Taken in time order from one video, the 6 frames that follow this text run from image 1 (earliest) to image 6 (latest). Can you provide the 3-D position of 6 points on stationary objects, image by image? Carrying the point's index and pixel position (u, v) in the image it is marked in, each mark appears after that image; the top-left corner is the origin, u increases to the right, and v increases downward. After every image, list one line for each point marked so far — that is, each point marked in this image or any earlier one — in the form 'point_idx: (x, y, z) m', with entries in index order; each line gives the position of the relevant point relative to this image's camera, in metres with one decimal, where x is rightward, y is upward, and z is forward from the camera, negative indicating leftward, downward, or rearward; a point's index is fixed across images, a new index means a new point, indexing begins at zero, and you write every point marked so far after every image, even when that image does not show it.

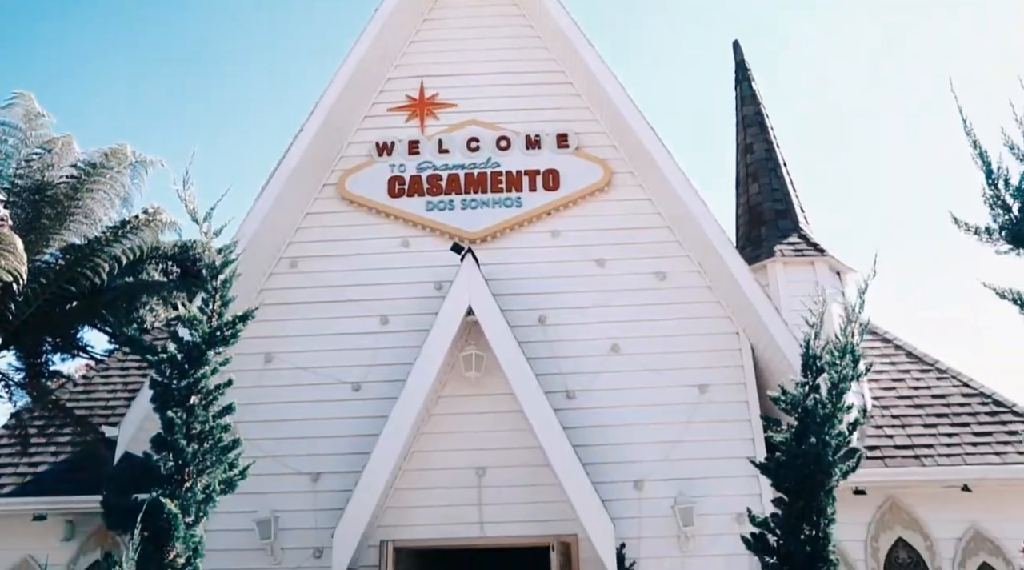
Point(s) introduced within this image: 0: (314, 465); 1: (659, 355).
0: (-2.2, -2.0, +10.0) m
1: (+1.6, -0.8, +10.2) m
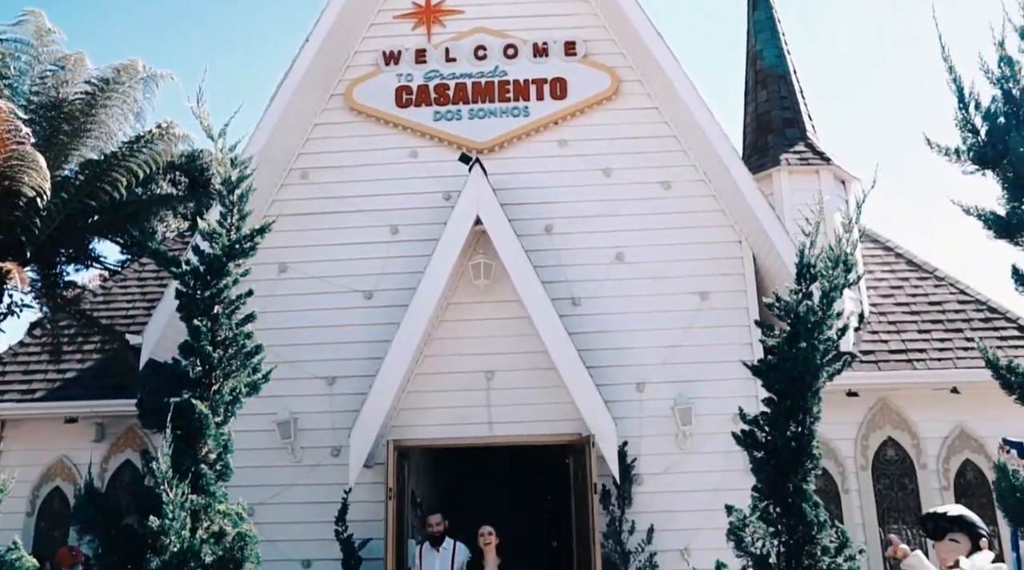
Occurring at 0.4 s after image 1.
0: (-2.1, -1.0, +10.5) m
1: (+1.7, +0.3, +10.5) m
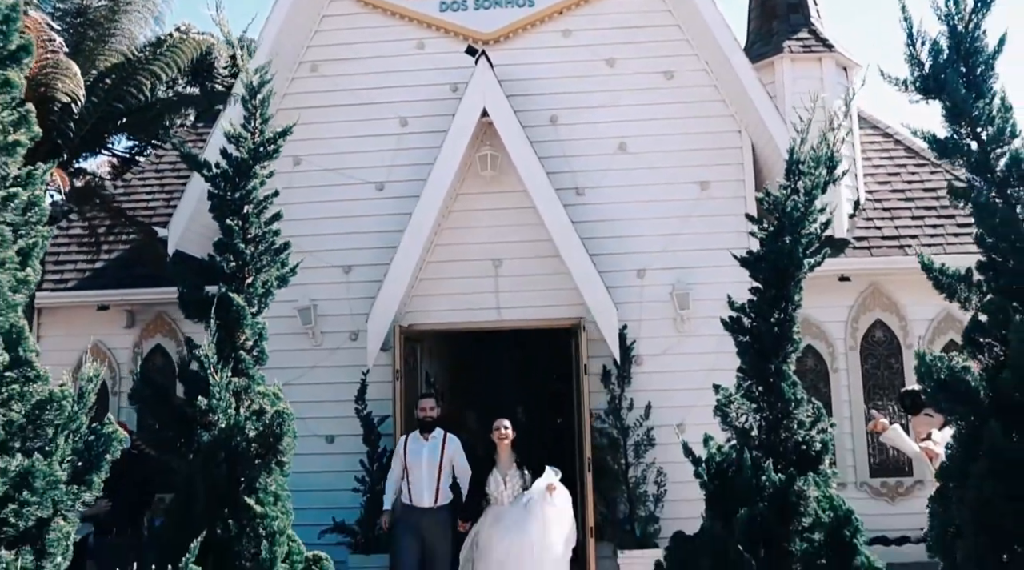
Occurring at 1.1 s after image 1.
0: (-2.0, +0.3, +11.0) m
1: (+1.8, +1.6, +10.9) m
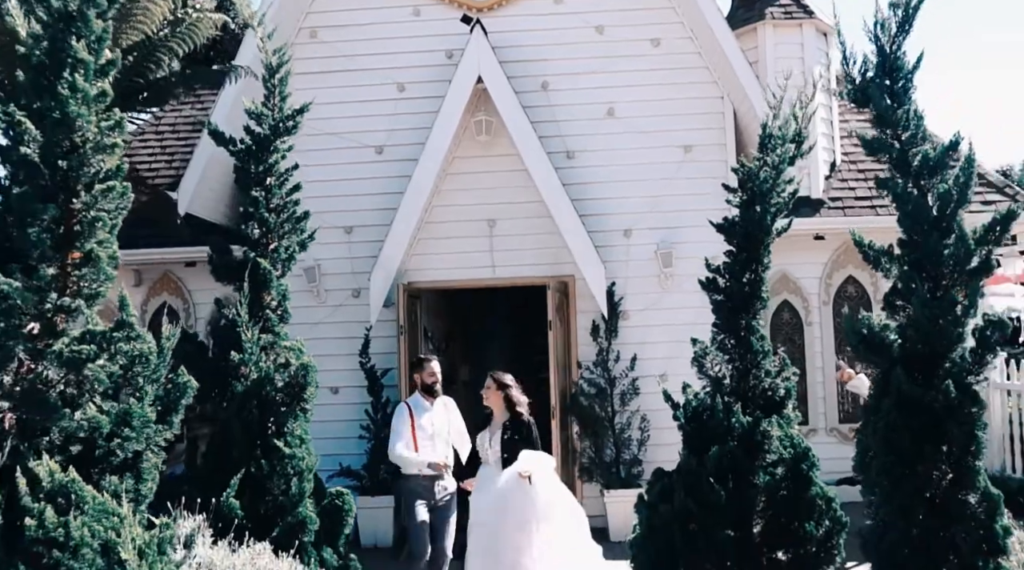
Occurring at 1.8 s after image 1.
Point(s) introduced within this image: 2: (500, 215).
0: (-2.1, +0.8, +11.6) m
1: (+1.7, +2.1, +11.5) m
2: (-0.1, +0.9, +11.3) m
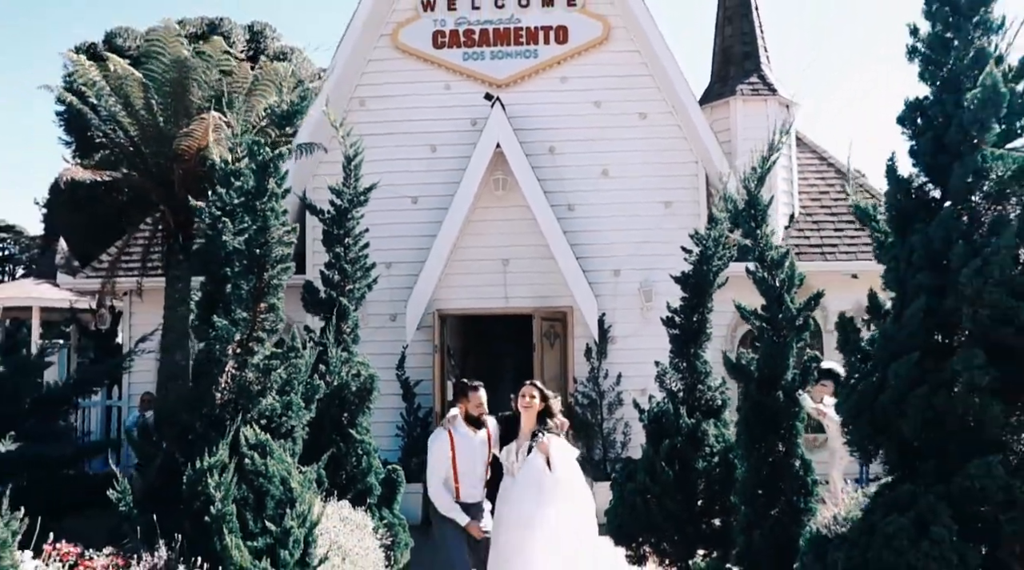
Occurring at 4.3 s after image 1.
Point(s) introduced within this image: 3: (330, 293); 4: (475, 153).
0: (-1.9, +0.4, +14.1) m
1: (+1.9, +1.6, +14.0) m
2: (0.0, +0.4, +13.8) m
3: (-1.9, -0.1, +9.3) m
4: (-0.5, +1.9, +13.4) m
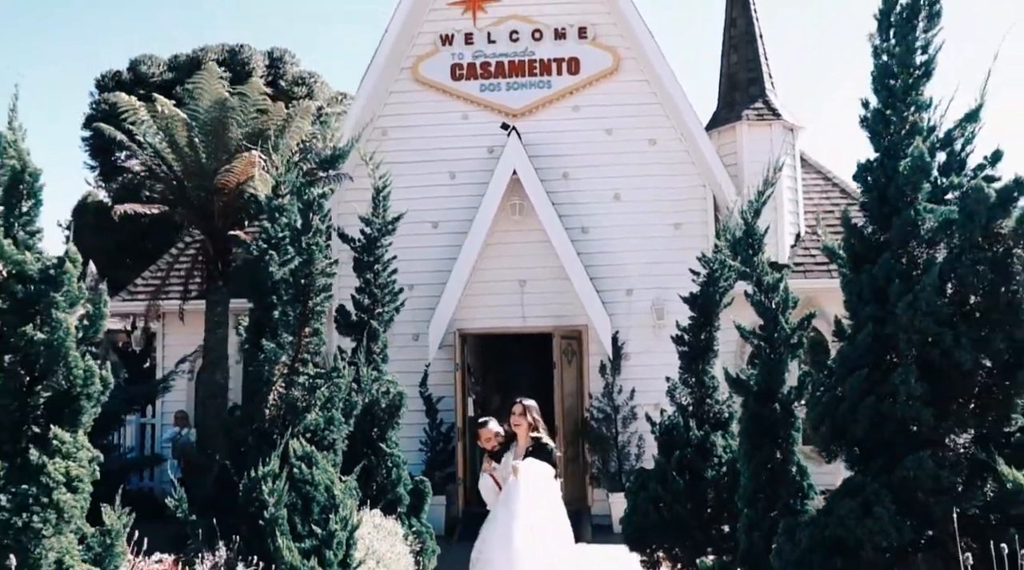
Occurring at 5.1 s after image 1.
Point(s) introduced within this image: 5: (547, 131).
0: (-1.6, +0.1, +14.8) m
1: (+2.1, +1.3, +14.6) m
2: (+0.3, +0.1, +14.4) m
3: (-1.7, -0.3, +10.0) m
4: (-0.3, +1.6, +14.0) m
5: (+0.6, +2.4, +14.9) m
